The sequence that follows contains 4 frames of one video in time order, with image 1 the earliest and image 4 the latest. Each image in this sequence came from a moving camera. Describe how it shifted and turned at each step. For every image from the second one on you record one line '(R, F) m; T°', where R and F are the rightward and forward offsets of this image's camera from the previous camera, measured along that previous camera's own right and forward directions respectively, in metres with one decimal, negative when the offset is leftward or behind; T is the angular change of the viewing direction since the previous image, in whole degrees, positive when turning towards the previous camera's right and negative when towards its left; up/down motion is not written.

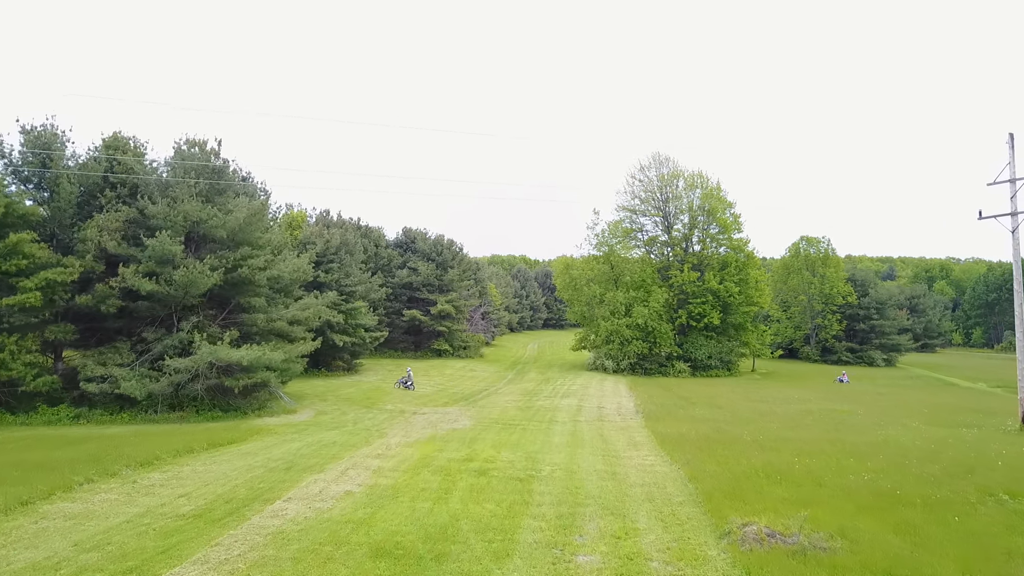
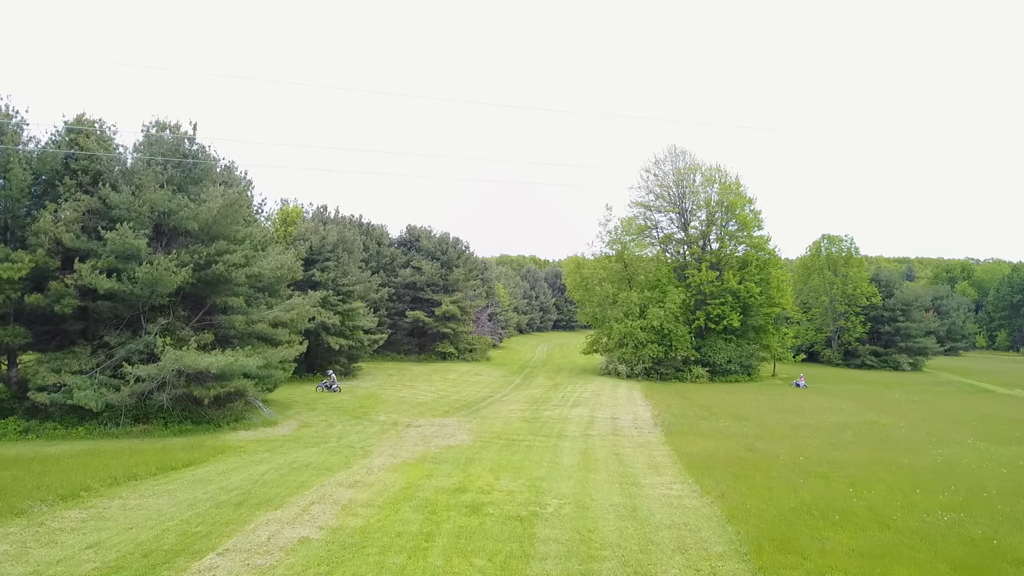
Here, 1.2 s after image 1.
(+0.2, +1.8) m; -1°
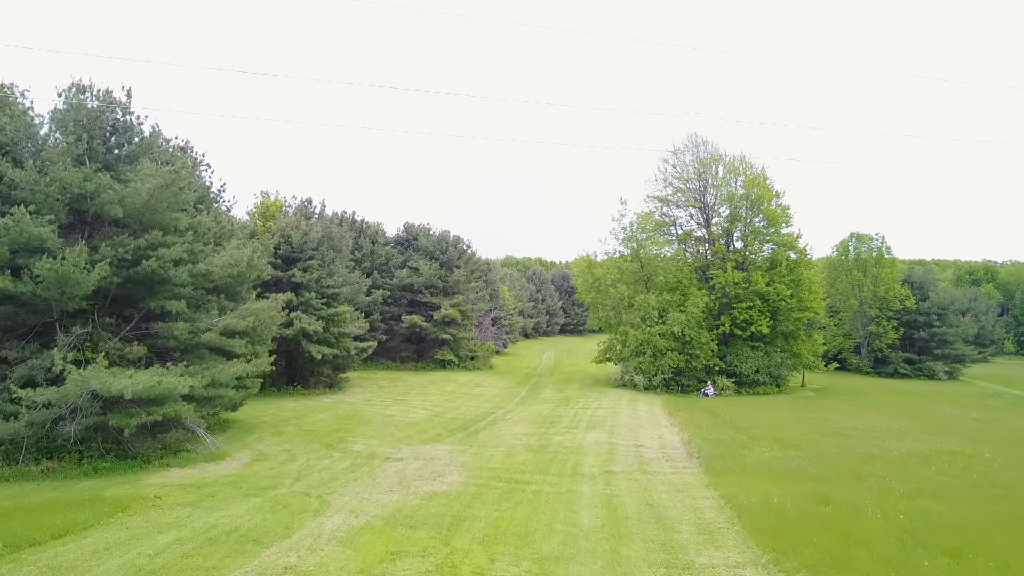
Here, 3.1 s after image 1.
(+0.1, +3.1) m; -1°
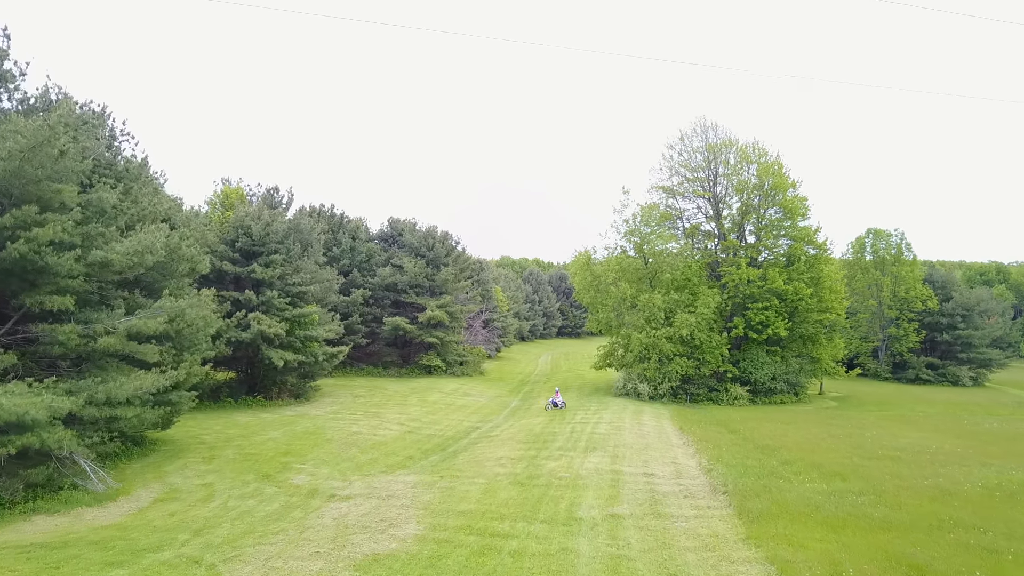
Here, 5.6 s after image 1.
(+0.4, +2.9) m; 0°
